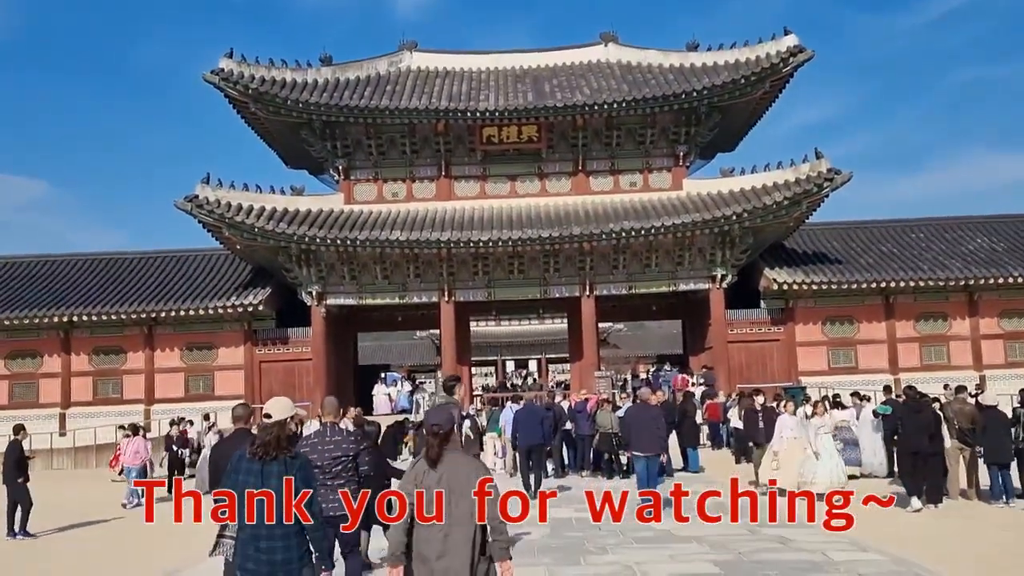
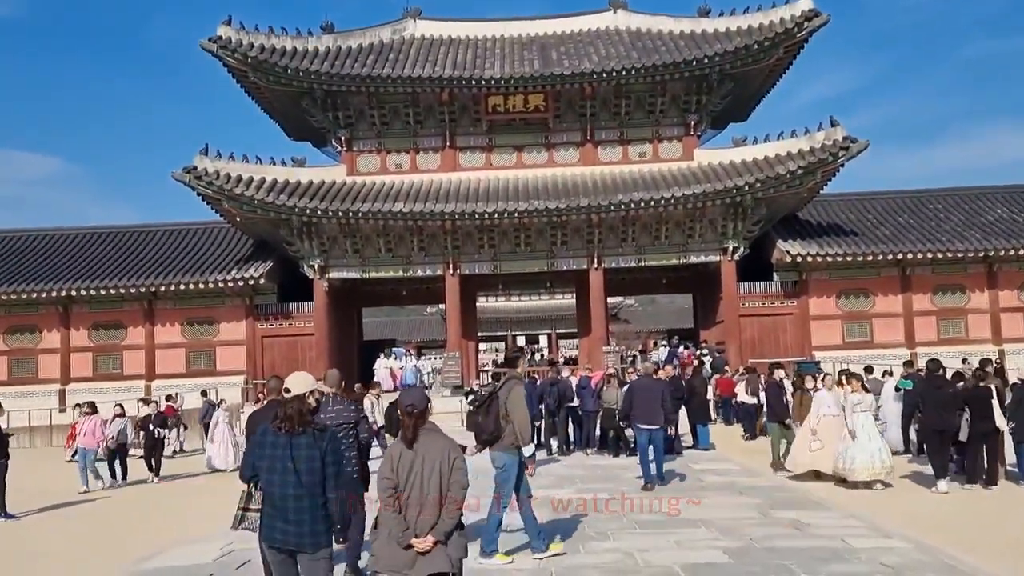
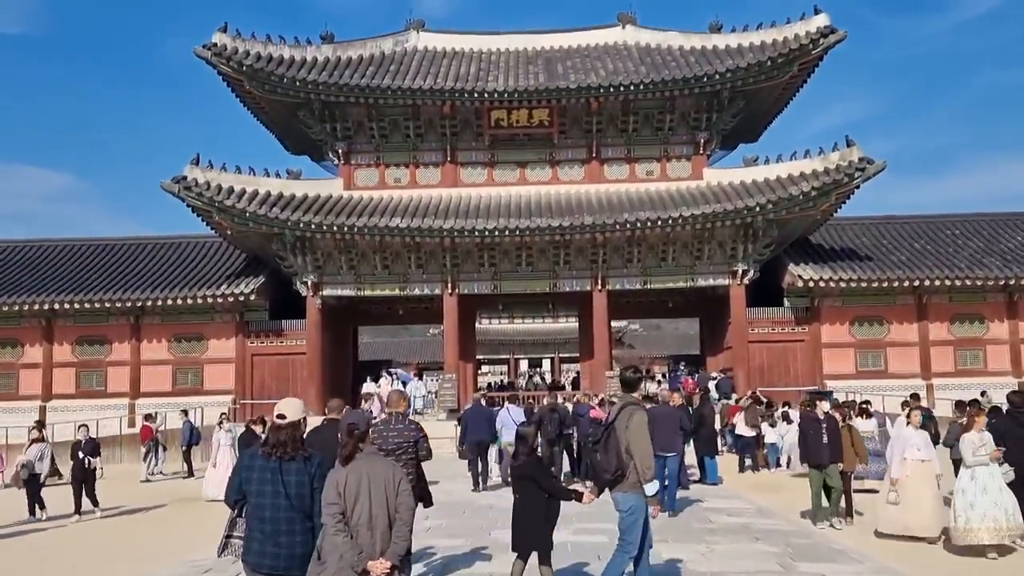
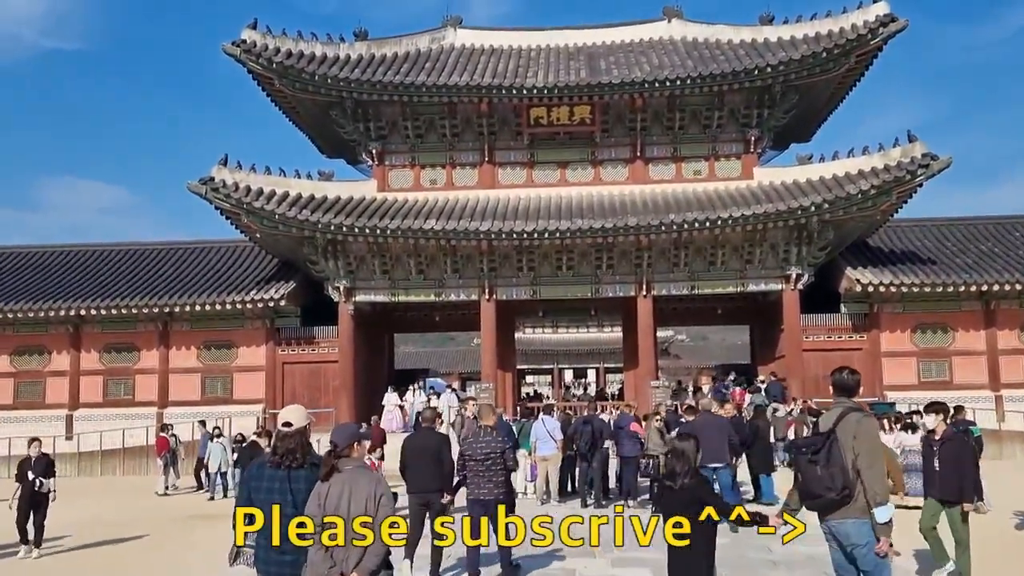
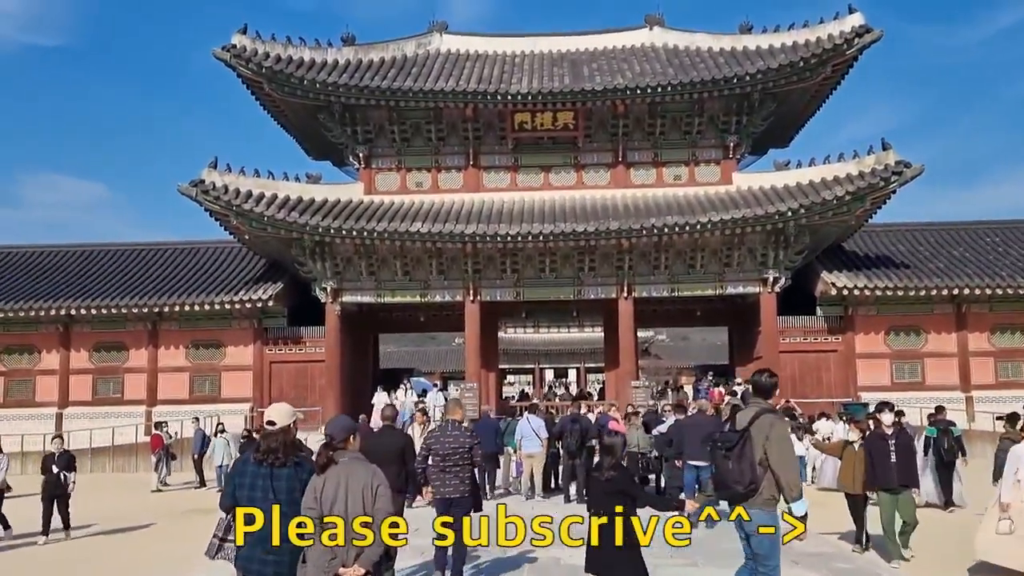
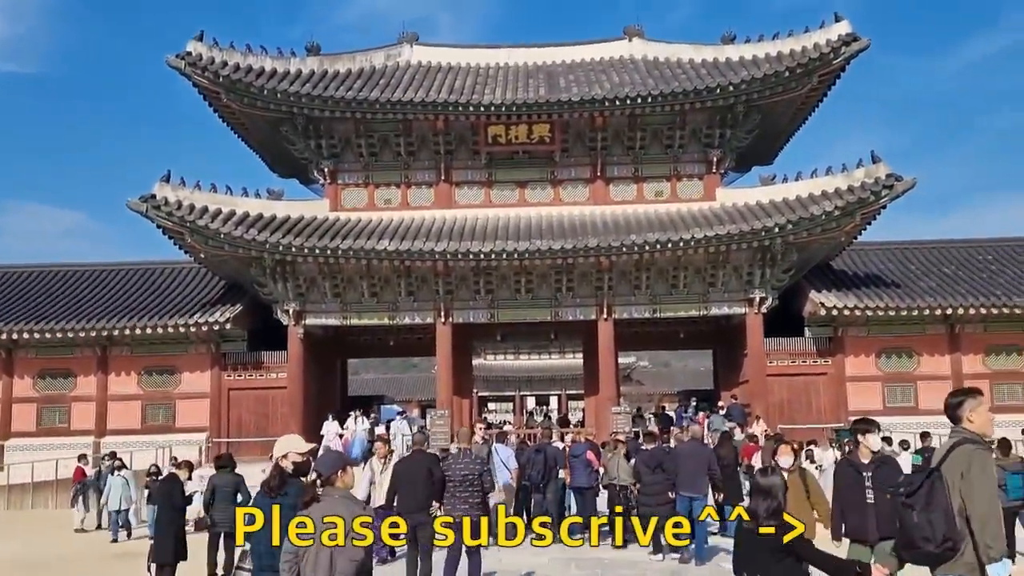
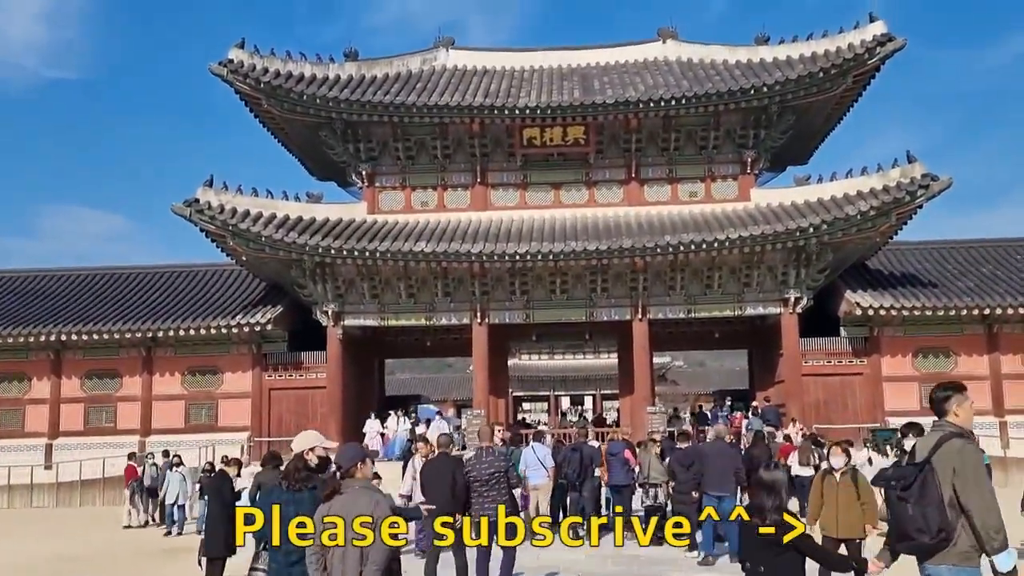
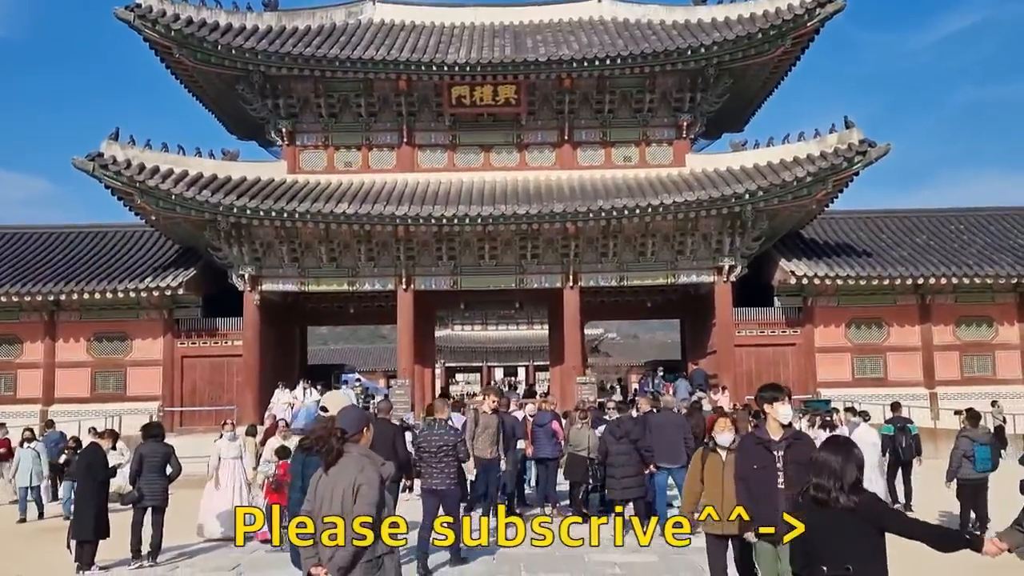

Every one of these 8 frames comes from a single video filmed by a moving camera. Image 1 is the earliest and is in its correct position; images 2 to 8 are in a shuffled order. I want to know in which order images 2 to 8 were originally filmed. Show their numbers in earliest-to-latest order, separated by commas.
2, 3, 5, 4, 7, 6, 8
